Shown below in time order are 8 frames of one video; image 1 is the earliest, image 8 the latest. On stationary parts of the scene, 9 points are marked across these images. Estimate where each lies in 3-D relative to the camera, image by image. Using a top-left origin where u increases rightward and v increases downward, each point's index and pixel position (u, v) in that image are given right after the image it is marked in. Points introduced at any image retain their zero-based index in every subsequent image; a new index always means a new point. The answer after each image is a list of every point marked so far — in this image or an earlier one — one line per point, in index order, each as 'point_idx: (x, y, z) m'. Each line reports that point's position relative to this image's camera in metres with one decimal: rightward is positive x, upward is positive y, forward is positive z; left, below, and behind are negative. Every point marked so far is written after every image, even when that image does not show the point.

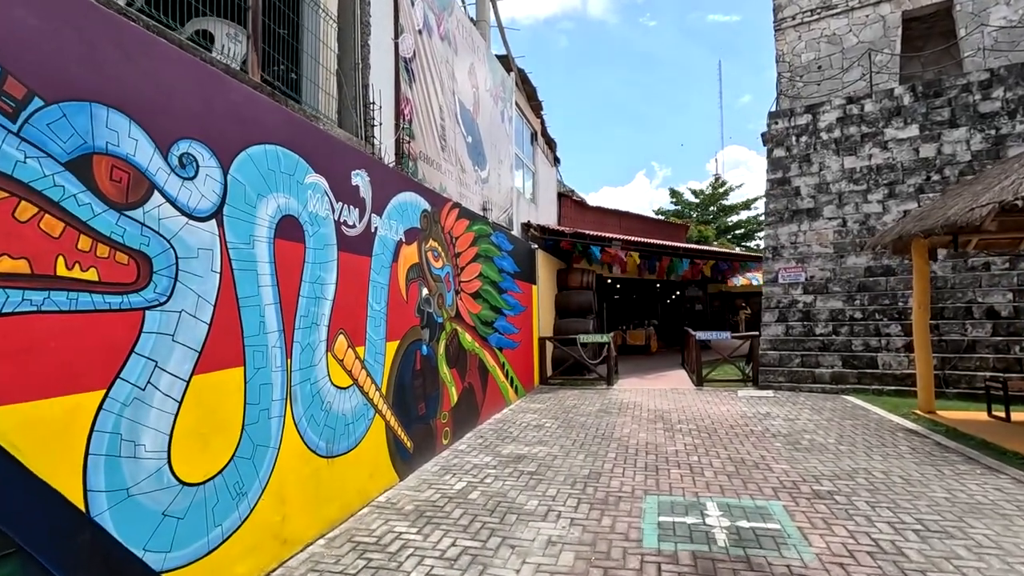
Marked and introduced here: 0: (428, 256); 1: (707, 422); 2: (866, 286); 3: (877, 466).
0: (-0.8, +0.3, +5.3) m
1: (+2.4, -1.7, +6.6) m
2: (+6.2, 0.0, +9.4) m
3: (+3.2, -1.6, +4.7) m
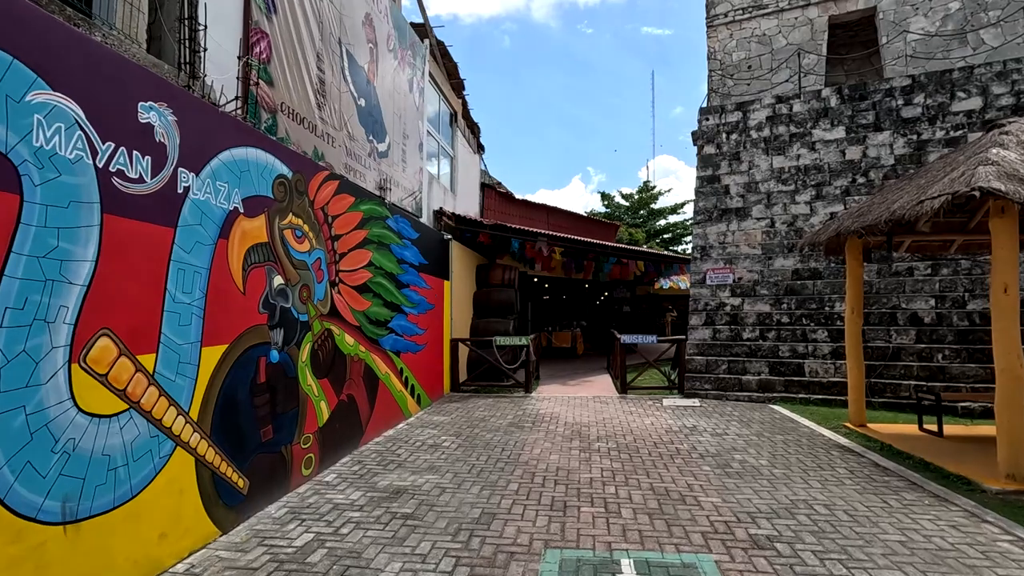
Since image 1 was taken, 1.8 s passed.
0: (-1.8, +0.4, +4.1) m
1: (+1.2, -1.6, +5.8) m
2: (+4.7, 0.0, +9.0) m
3: (+2.3, -1.6, +4.0) m
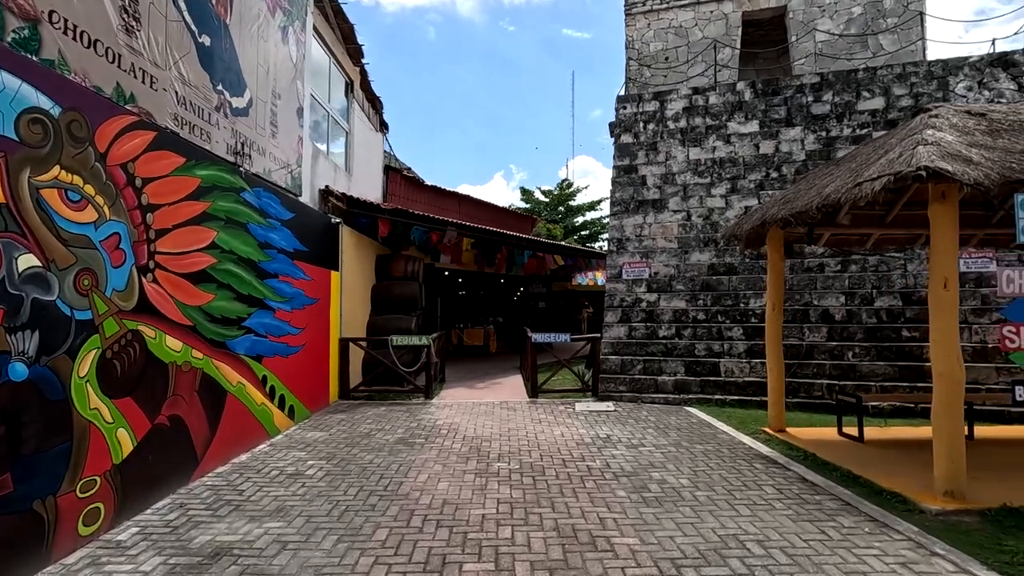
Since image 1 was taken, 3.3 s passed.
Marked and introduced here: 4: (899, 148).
0: (-2.5, +0.5, +2.9) m
1: (+0.2, -1.6, +4.9) m
2: (+3.2, 0.0, +8.6) m
3: (+1.5, -1.5, +3.4) m
4: (+2.9, +1.1, +4.0) m
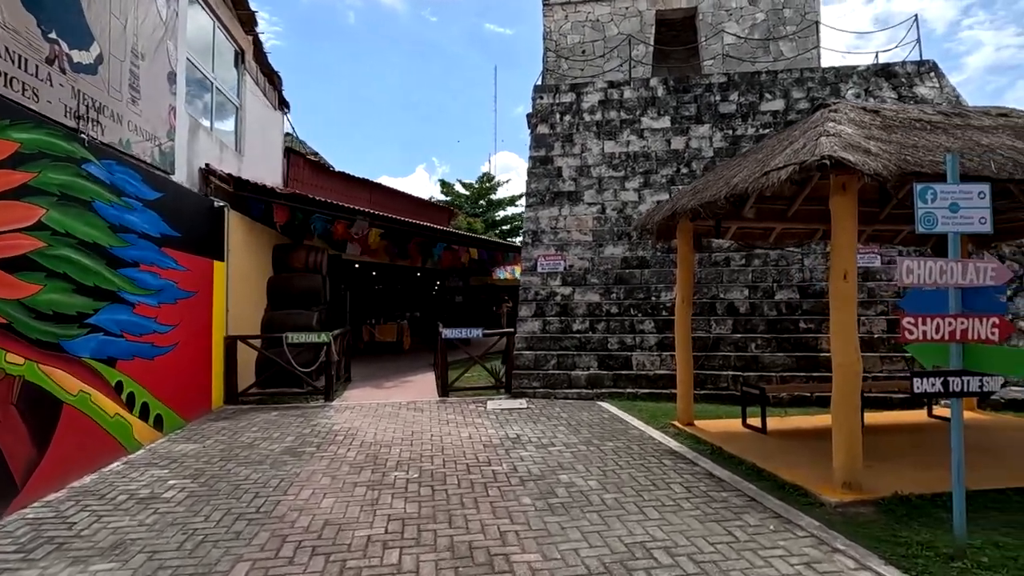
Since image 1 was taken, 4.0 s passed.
0: (-3.0, +0.6, +2.1) m
1: (-0.7, -1.5, +4.5) m
2: (+1.8, +0.2, +8.6) m
3: (+0.9, -1.5, +3.2) m
4: (+2.2, +1.1, +4.0) m
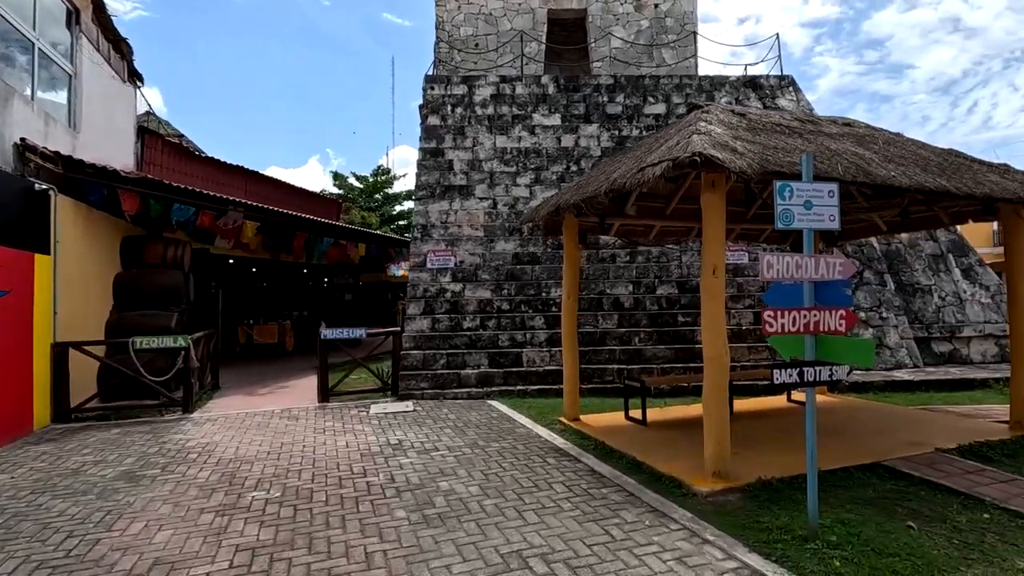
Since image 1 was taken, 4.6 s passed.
0: (-3.5, +0.5, +1.3) m
1: (-1.6, -1.5, +4.1) m
2: (0.0, +0.2, +8.6) m
3: (+0.1, -1.4, +3.0) m
4: (+1.3, +1.2, +4.1) m
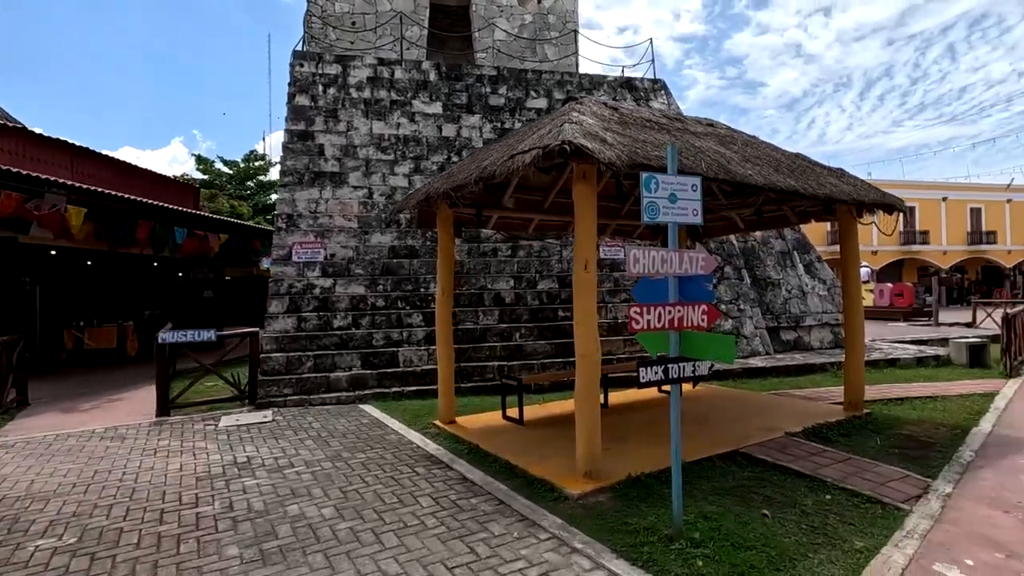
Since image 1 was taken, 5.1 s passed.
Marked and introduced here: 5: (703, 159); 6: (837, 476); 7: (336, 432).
0: (-3.8, +0.5, +0.2) m
1: (-2.5, -1.4, +3.4) m
2: (-1.8, +0.3, +8.1) m
3: (-0.6, -1.4, +2.7) m
4: (+0.3, +1.2, +3.9) m
5: (+1.4, +1.0, +4.0) m
6: (+2.3, -1.3, +3.8) m
7: (-1.8, -1.4, +5.4) m
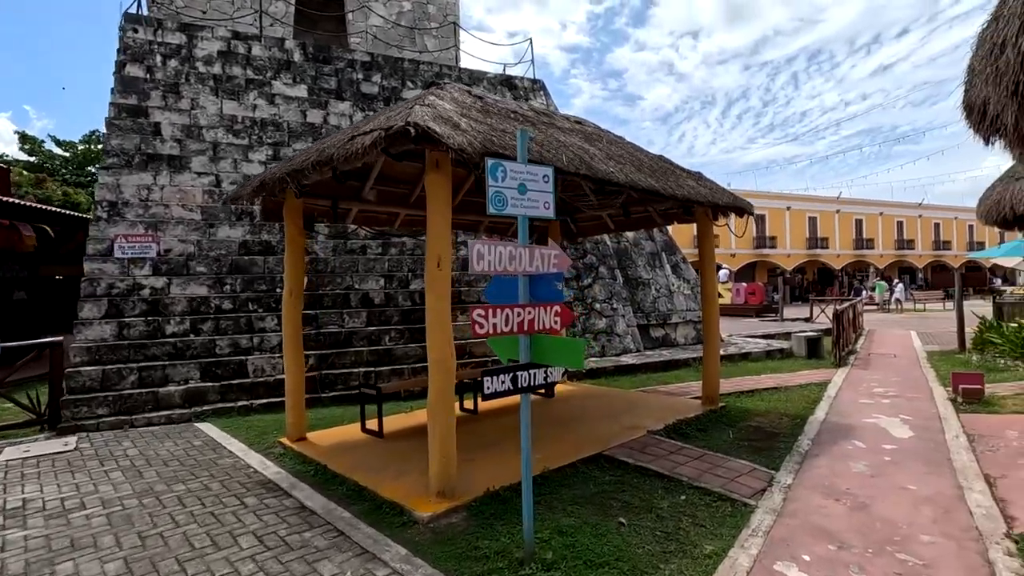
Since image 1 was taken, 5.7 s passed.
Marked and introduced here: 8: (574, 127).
0: (-4.0, +0.5, -0.9) m
1: (-3.4, -1.5, +2.4) m
2: (-3.6, +0.3, +7.2) m
3: (-1.3, -1.4, +2.1) m
4: (-0.7, +1.2, +3.5) m
5: (+0.4, +1.0, +3.8) m
6: (+1.3, -1.3, +3.8) m
7: (-3.0, -1.4, +4.5) m
8: (+0.6, +1.5, +5.0) m
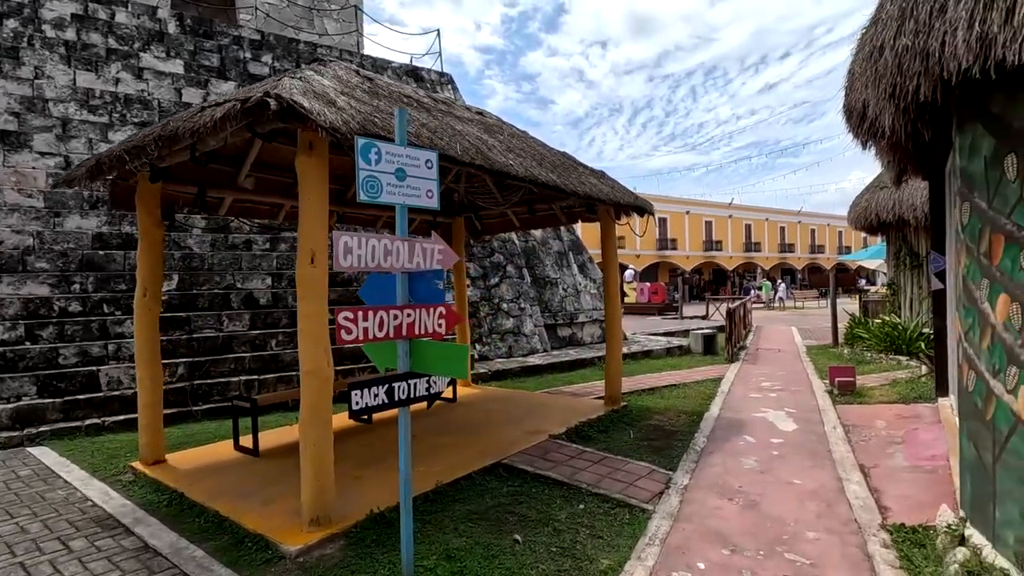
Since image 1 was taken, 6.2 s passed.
0: (-3.9, +0.5, -1.8) m
1: (-3.8, -1.4, +1.6) m
2: (-4.8, +0.3, +6.2) m
3: (-1.8, -1.4, +1.6) m
4: (-1.4, +1.2, +3.1) m
5: (-0.3, +1.0, +3.5) m
6: (+0.5, -1.3, +3.6) m
7: (-3.8, -1.4, +3.7) m
8: (-0.3, +1.5, +4.8) m
